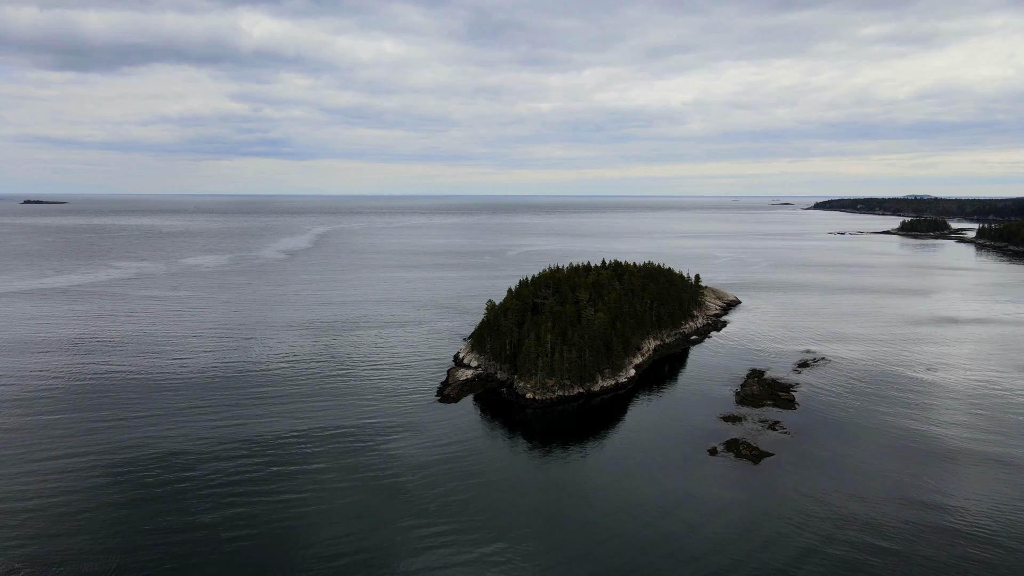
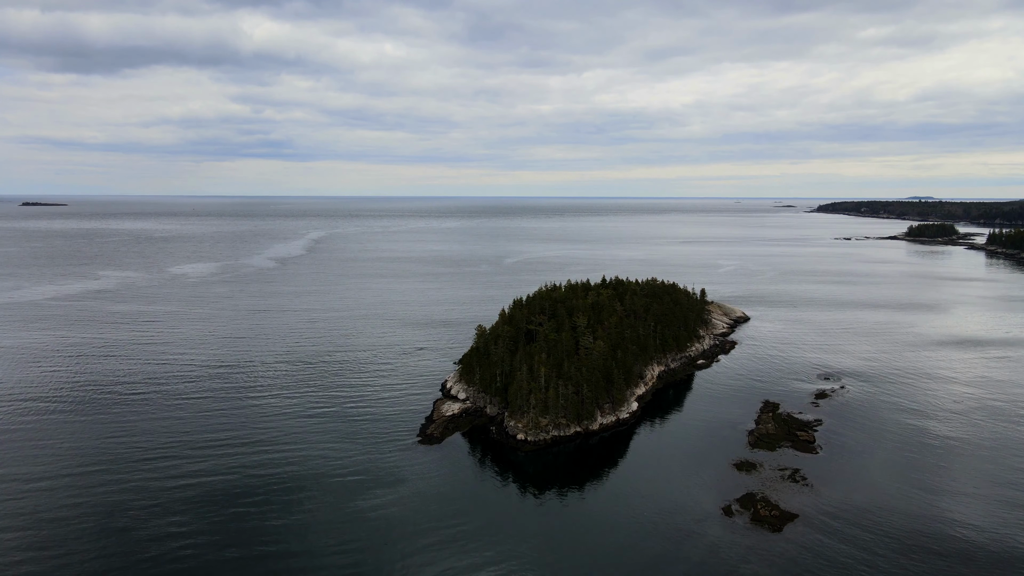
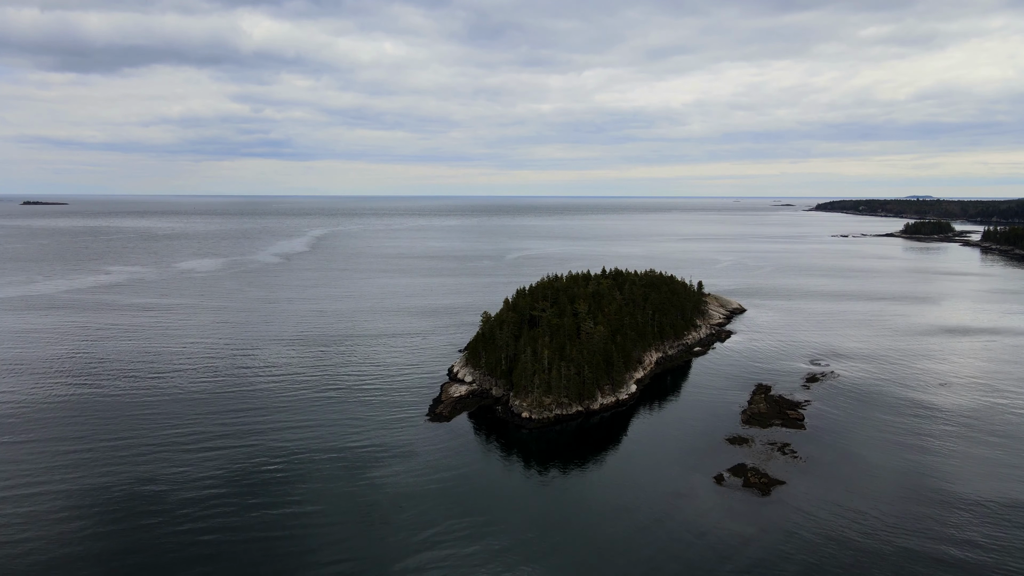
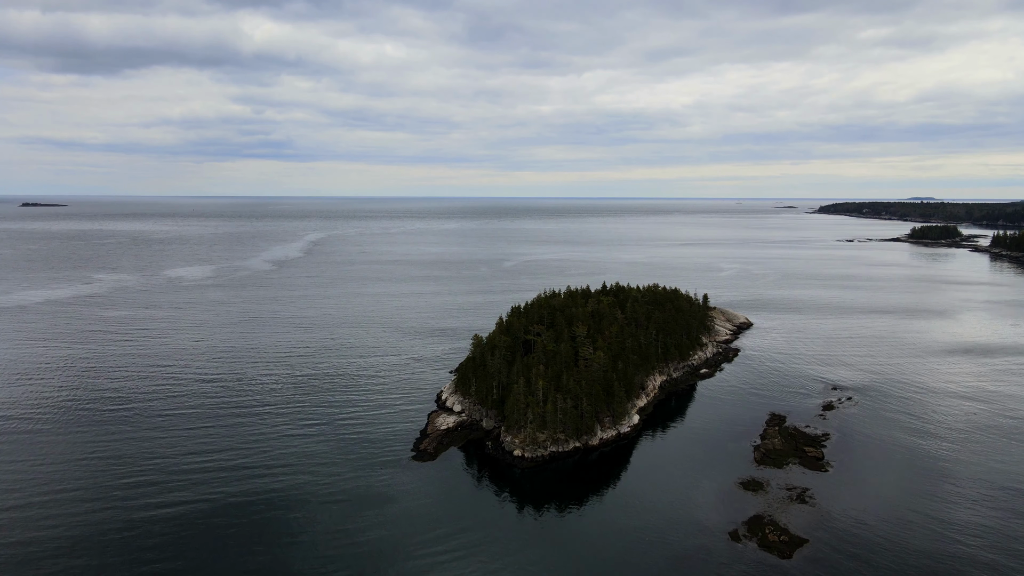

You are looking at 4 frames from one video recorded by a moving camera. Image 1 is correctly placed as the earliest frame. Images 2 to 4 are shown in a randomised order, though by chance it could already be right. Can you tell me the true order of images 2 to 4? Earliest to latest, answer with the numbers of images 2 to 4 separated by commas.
3, 2, 4
